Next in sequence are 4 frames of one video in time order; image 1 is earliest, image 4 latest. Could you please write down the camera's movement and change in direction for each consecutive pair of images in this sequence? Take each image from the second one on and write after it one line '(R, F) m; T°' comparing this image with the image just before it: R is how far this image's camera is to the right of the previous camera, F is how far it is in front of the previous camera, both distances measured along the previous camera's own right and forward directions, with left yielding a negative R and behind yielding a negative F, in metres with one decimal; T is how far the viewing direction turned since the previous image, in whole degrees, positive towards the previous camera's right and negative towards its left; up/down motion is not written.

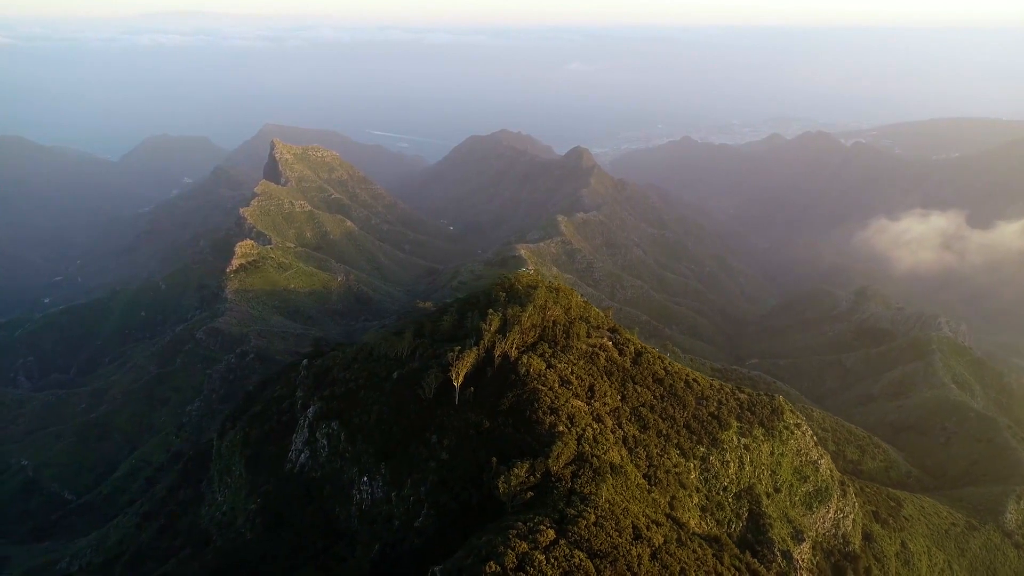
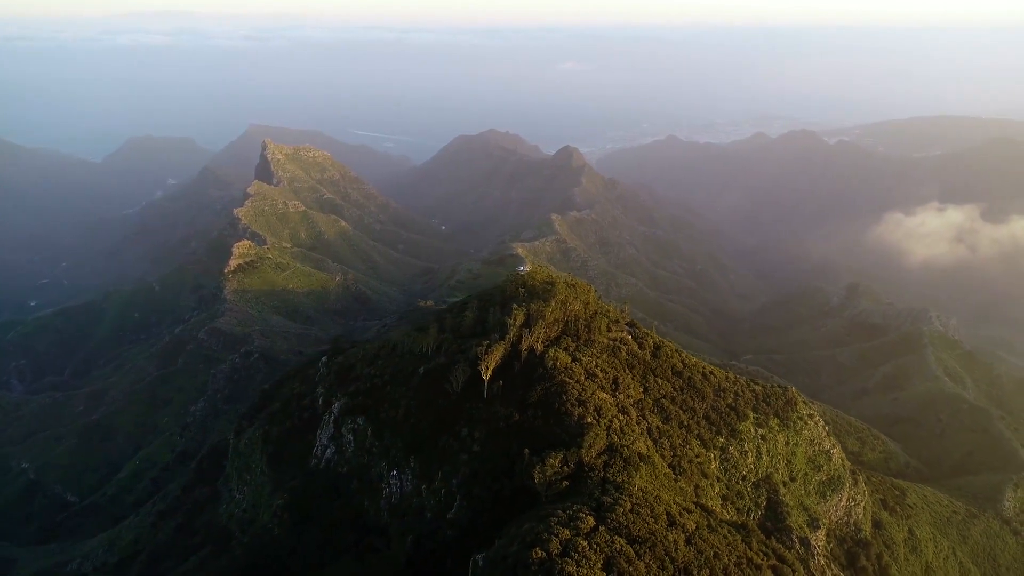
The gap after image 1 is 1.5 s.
(-2.6, -0.6) m; +1°
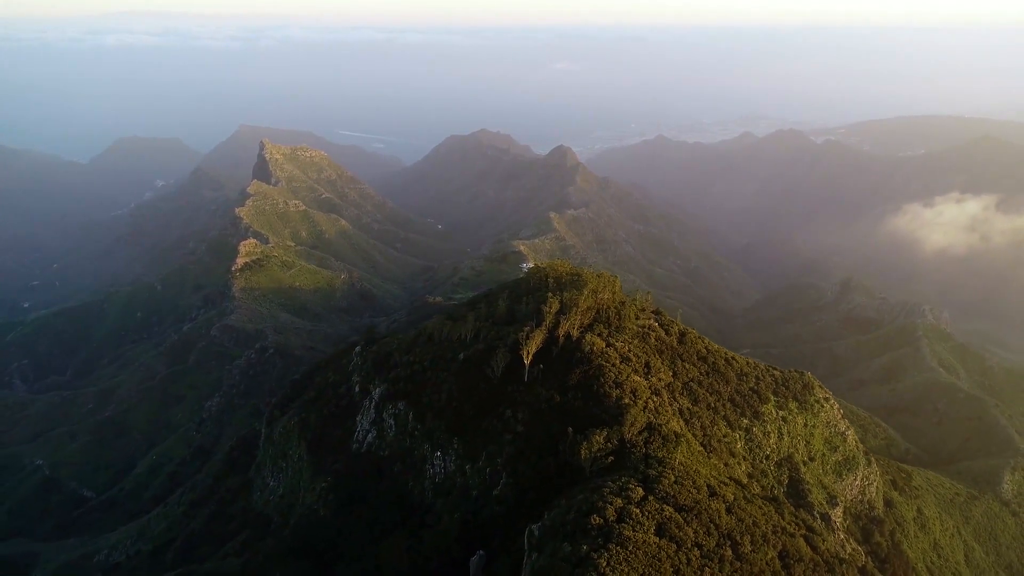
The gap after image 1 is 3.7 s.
(-3.3, -1.7) m; +1°
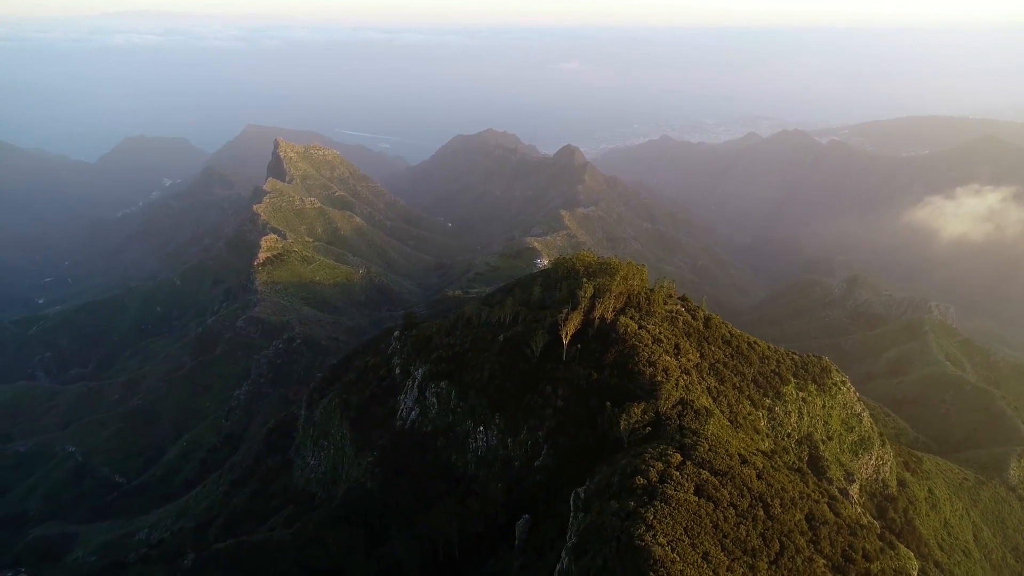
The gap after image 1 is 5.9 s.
(-2.6, -2.6) m; 0°
